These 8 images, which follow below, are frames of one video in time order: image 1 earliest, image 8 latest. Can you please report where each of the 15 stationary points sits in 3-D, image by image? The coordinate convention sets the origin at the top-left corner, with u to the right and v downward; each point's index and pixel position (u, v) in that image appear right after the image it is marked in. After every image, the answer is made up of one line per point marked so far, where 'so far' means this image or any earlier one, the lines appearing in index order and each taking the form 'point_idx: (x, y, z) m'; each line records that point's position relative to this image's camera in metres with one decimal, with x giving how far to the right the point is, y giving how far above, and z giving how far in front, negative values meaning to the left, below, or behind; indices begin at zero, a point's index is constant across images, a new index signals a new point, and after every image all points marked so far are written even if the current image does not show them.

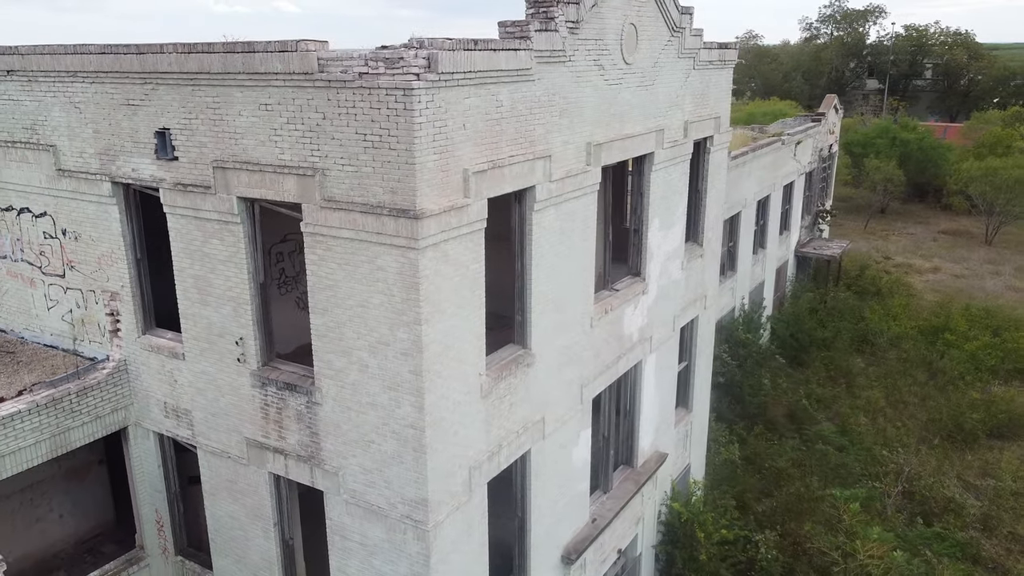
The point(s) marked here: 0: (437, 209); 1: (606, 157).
0: (-0.5, +0.6, +5.7) m
1: (+0.9, +1.3, +8.0) m
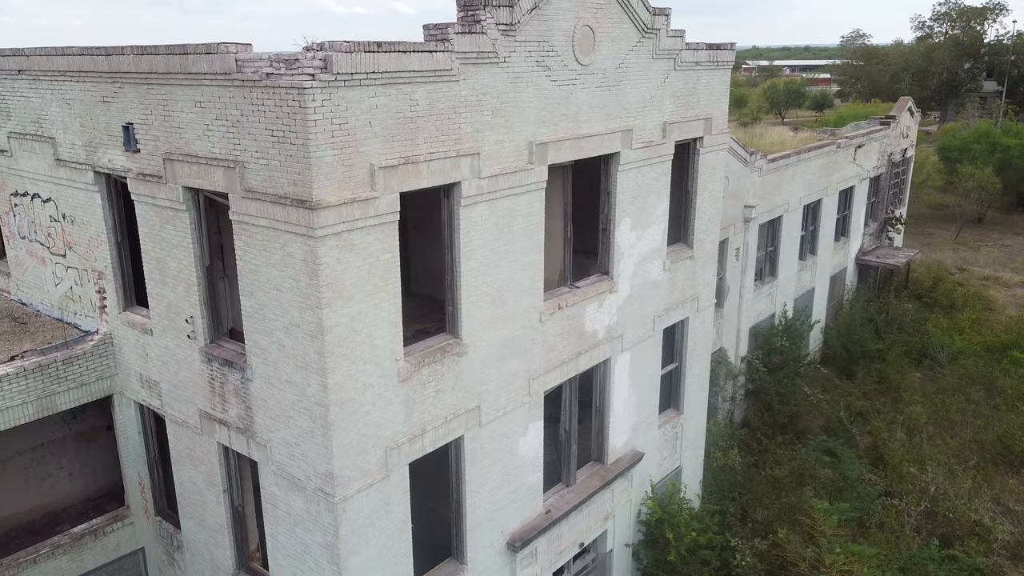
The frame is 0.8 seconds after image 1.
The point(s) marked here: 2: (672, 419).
0: (-1.3, +0.7, +6.1) m
1: (+0.4, +1.4, +8.2) m
2: (+2.3, -1.9, +11.7) m
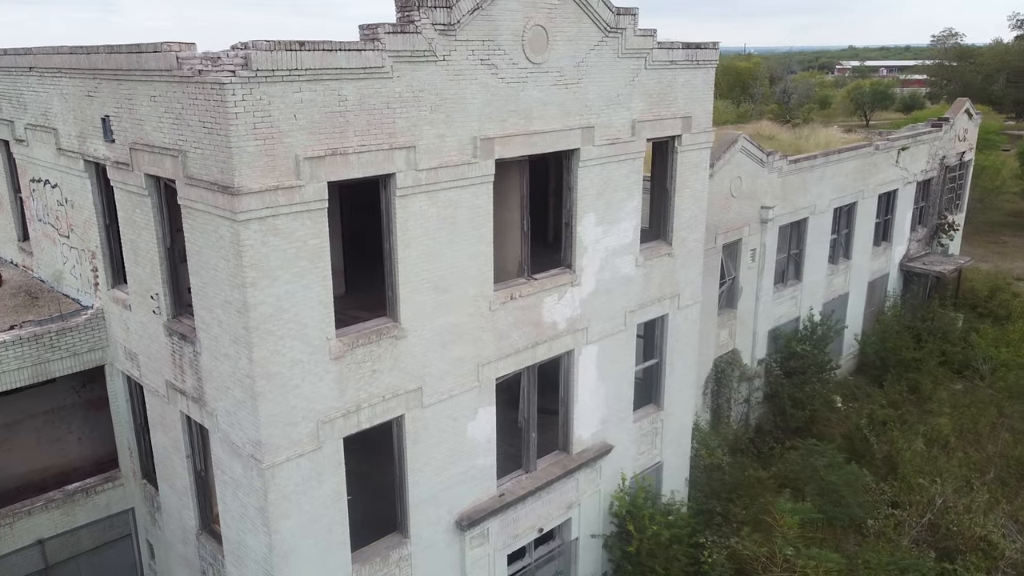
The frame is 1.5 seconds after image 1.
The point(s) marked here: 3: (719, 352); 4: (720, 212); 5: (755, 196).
0: (-2.1, +0.8, +6.6) m
1: (-0.1, +1.5, +8.6) m
2: (+2.0, -1.8, +11.8) m
3: (+4.2, -1.3, +16.3) m
4: (+3.9, +1.4, +15.2) m
5: (+4.8, +1.8, +16.0) m
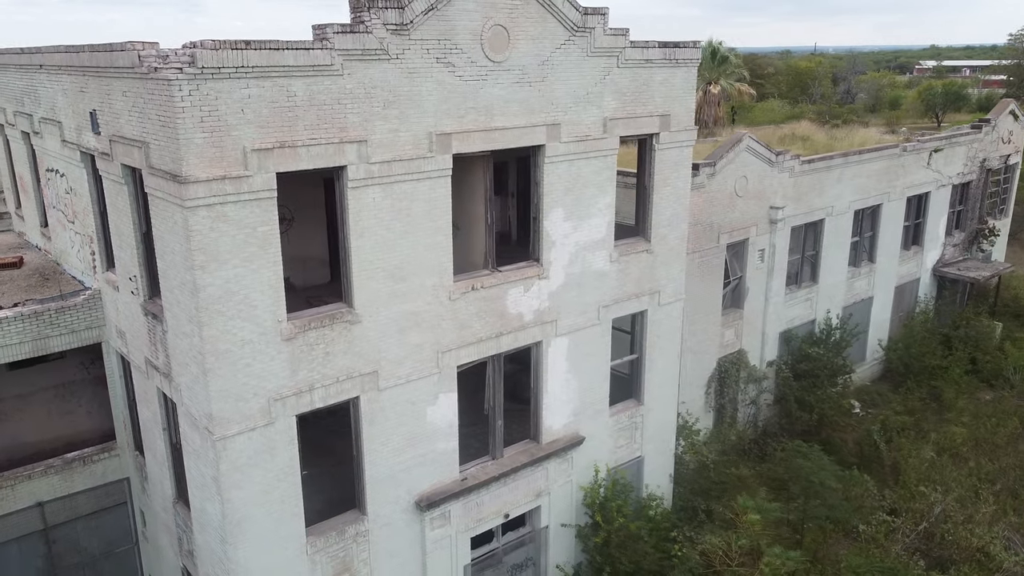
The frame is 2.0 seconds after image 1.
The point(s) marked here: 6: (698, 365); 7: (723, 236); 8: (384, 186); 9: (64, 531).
0: (-2.7, +1.0, +7.1) m
1: (-0.6, +1.6, +8.9) m
2: (+1.7, -1.8, +11.9) m
3: (+4.3, -1.3, +16.3) m
4: (+4.0, +1.4, +15.2) m
5: (+5.0, +1.8, +15.9) m
6: (+3.6, -1.5, +15.7) m
7: (+4.0, +1.0, +15.3) m
8: (-1.3, +1.1, +8.4) m
9: (-5.9, -3.2, +10.7) m
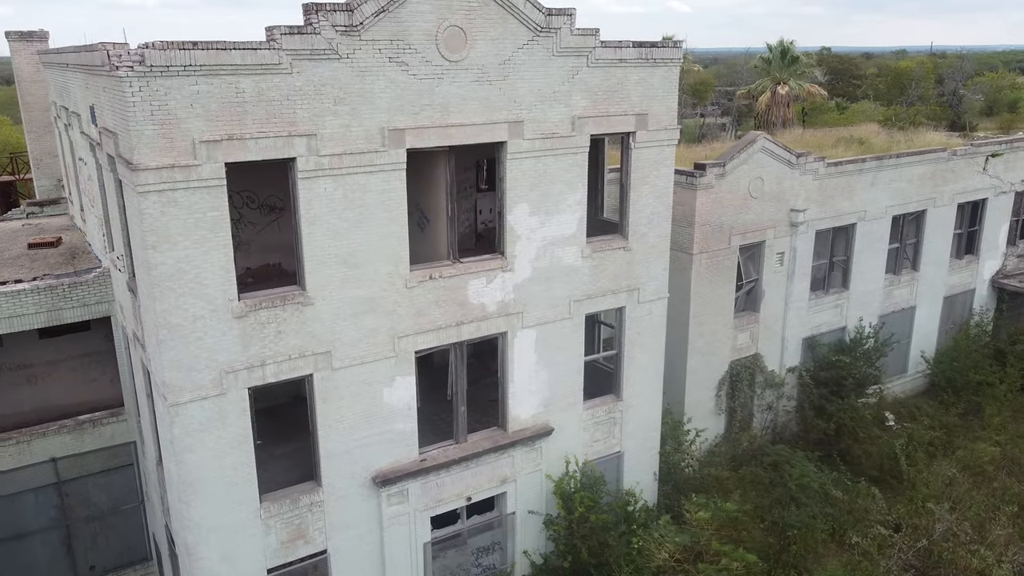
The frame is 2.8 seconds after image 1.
0: (-3.5, +1.2, +7.9) m
1: (-1.1, +1.7, +9.3) m
2: (+1.4, -1.7, +12.1) m
3: (+4.5, -1.3, +16.1) m
4: (+4.2, +1.4, +15.1) m
5: (+5.2, +1.7, +15.6) m
6: (+3.8, -1.5, +15.6) m
7: (+4.2, +0.9, +15.1) m
8: (-2.0, +1.2, +8.9) m
9: (-6.4, -2.9, +11.8) m
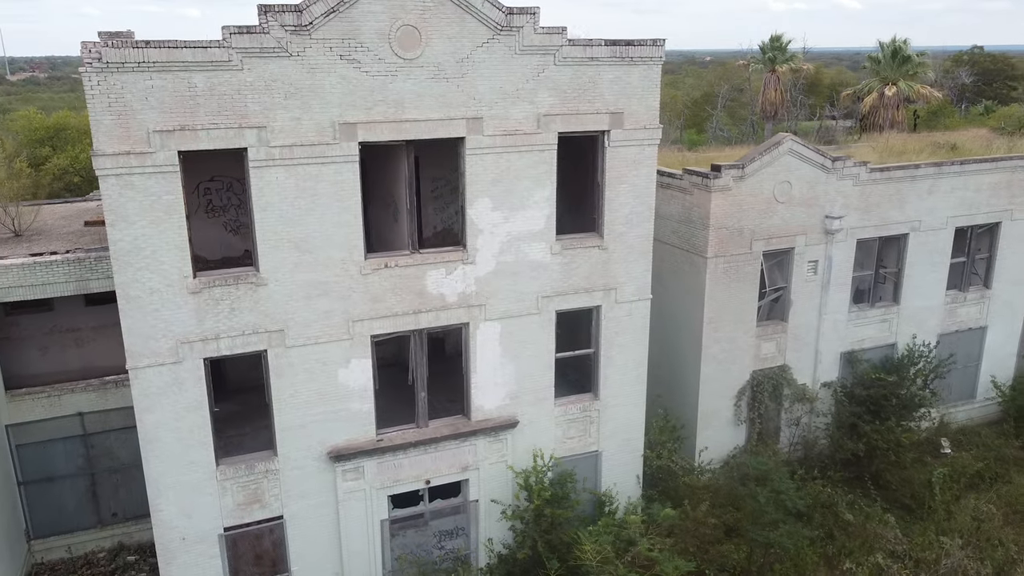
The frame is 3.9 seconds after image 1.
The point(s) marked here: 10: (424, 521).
0: (-4.3, +1.5, +8.8) m
1: (-1.7, +1.9, +9.8) m
2: (+1.0, -1.7, +12.1) m
3: (+4.8, -1.5, +15.5) m
4: (+4.4, +1.3, +14.5) m
5: (+5.6, +1.5, +14.9) m
6: (+4.0, -1.6, +15.2) m
7: (+4.4, +0.8, +14.6) m
8: (-2.7, +1.4, +9.6) m
9: (-6.7, -2.5, +13.2) m
10: (-1.3, -3.3, +11.6) m
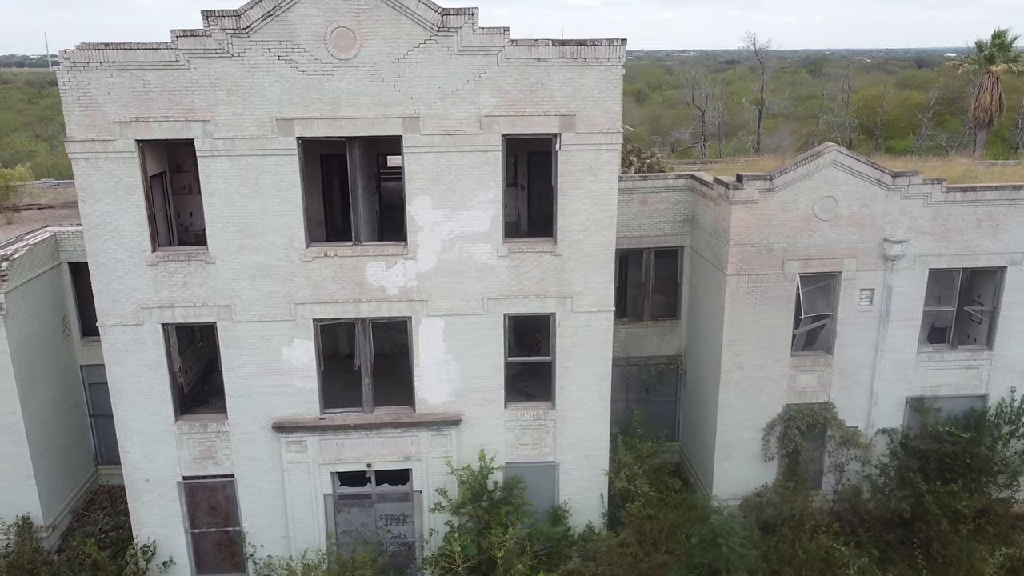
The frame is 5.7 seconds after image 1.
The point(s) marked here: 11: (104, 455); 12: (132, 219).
0: (-5.5, +1.9, +10.3) m
1: (-2.7, +2.0, +10.4) m
2: (+0.4, -1.8, +11.9) m
3: (+5.0, -1.9, +14.0) m
4: (+4.6, +0.8, +13.1) m
5: (+5.8, +1.0, +13.1) m
6: (+4.1, -2.0, +13.9) m
7: (+4.5, +0.4, +13.2) m
8: (-3.7, +1.7, +10.5) m
9: (-6.8, -1.9, +15.3) m
10: (-2.1, -3.2, +12.1) m
11: (-7.8, -3.2, +15.5) m
12: (-5.0, +0.9, +10.6) m
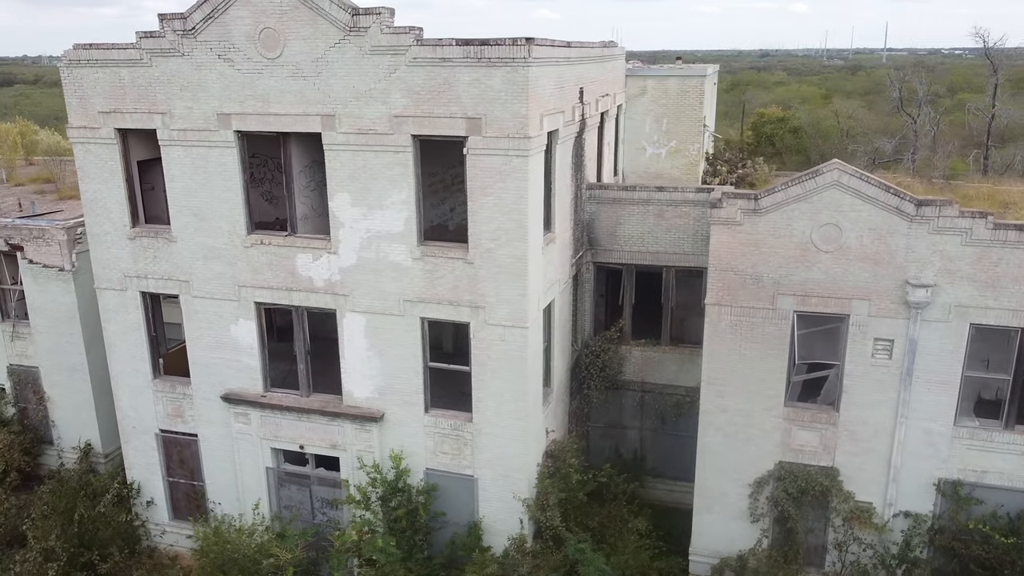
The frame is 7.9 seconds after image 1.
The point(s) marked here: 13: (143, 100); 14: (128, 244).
0: (-6.4, +2.4, +11.9) m
1: (-3.7, +2.3, +11.2) m
2: (-0.8, -1.9, +11.5) m
3: (+4.2, -2.5, +12.0) m
4: (+3.8, +0.3, +11.2) m
5: (+5.0, +0.3, +10.8) m
6: (+3.4, -2.5, +12.2) m
7: (+3.8, -0.1, +11.3) m
8: (-4.7, +2.0, +11.5) m
9: (-6.3, -1.3, +17.2) m
10: (-3.2, -3.0, +12.6) m
11: (-7.3, -2.5, +17.8) m
12: (-6.0, +1.4, +12.2) m
13: (-5.2, +2.7, +11.5) m
14: (-5.9, +0.7, +12.3) m
